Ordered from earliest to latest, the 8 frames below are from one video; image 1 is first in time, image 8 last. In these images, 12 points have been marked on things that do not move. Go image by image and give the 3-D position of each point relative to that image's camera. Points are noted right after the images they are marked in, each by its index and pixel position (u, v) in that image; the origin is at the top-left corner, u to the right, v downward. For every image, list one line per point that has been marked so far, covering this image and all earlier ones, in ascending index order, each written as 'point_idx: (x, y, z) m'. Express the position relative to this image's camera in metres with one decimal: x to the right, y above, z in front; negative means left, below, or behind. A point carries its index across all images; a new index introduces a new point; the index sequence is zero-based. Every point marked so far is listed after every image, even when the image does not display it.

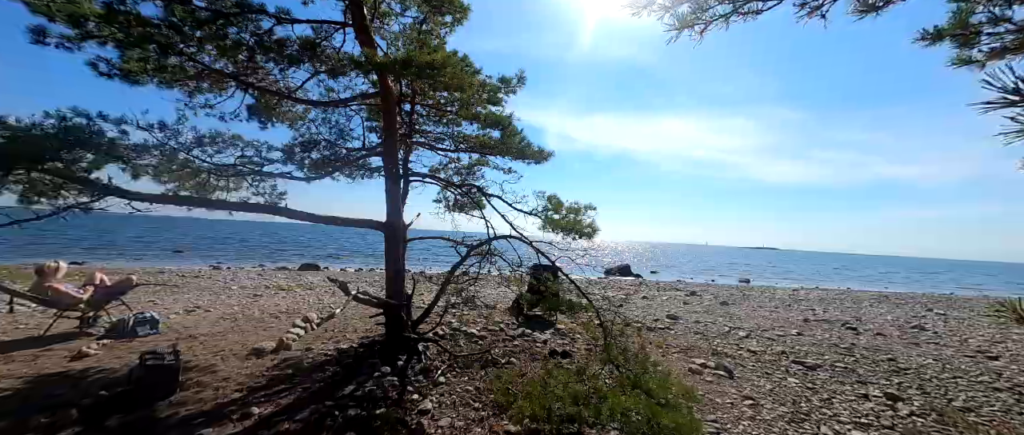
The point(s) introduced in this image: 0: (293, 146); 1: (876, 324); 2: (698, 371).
0: (-3.4, +1.1, +5.4) m
1: (+10.3, -3.0, +9.8) m
2: (+2.7, -2.2, +5.0) m
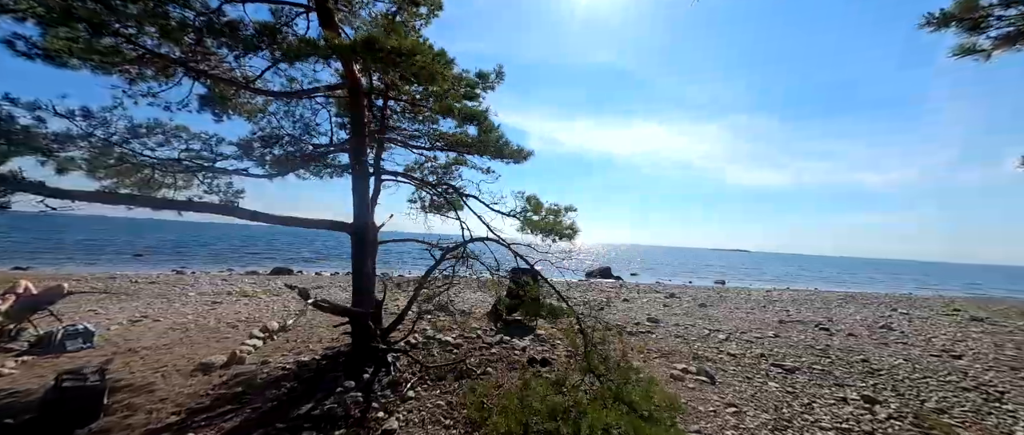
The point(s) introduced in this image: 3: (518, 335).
0: (-3.8, +1.1, +5.0) m
1: (+9.7, -3.1, +10.0) m
2: (+2.4, -2.3, +4.8) m
3: (+0.1, -2.0, +5.9) m
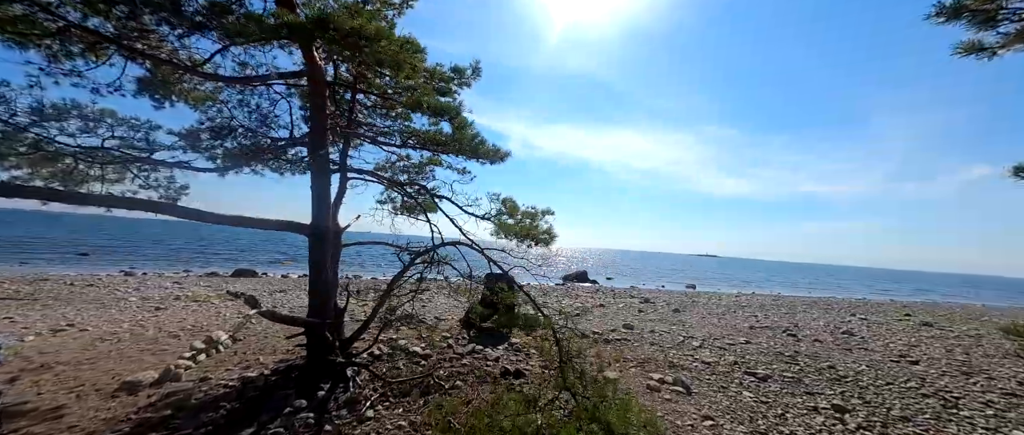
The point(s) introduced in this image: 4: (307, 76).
0: (-4.1, +1.1, +4.5) m
1: (+9.0, -3.4, +10.3) m
2: (+2.0, -2.3, +4.7) m
3: (-0.3, -2.0, +5.6) m
4: (-2.4, +1.6, +3.9) m
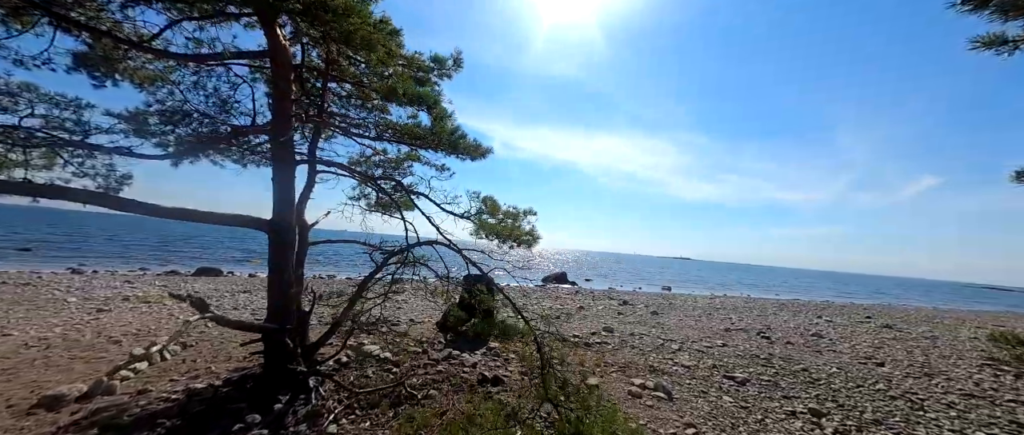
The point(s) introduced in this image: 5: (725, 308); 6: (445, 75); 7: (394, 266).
0: (-4.3, +1.2, +4.0) m
1: (+8.4, -3.5, +10.6) m
2: (+1.7, -2.4, +4.6) m
3: (-0.7, -2.0, +5.4) m
4: (-2.5, +1.7, +3.6) m
5: (+10.0, -4.3, +16.1) m
6: (-0.9, +1.9, +4.6) m
7: (-1.5, -0.6, +4.5) m
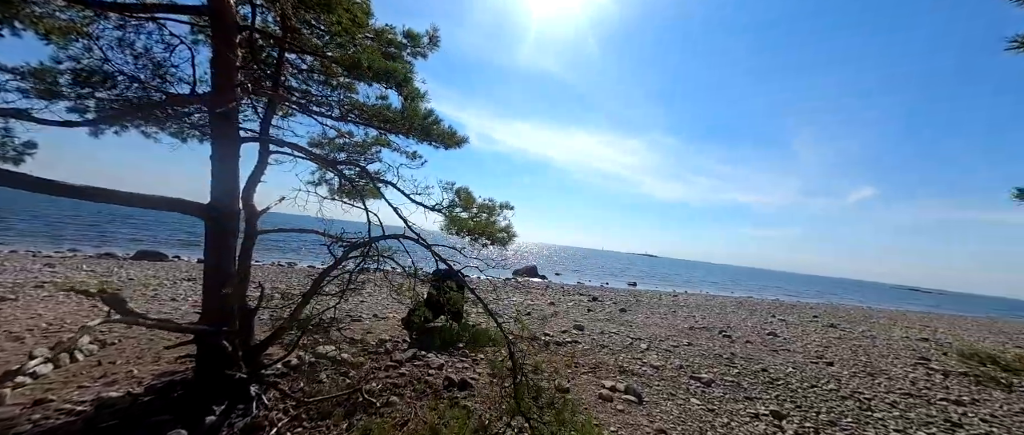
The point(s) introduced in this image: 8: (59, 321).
0: (-4.5, +1.4, +3.4) m
1: (+7.4, -3.6, +11.0) m
2: (+1.3, -2.4, +4.5) m
3: (-1.1, -1.9, +5.1) m
4: (-2.7, +1.8, +3.1) m
5: (+8.5, -4.3, +16.6) m
6: (-1.2, +2.0, +4.2) m
7: (-1.9, -0.5, +4.1) m
8: (-6.4, -1.4, +4.8) m
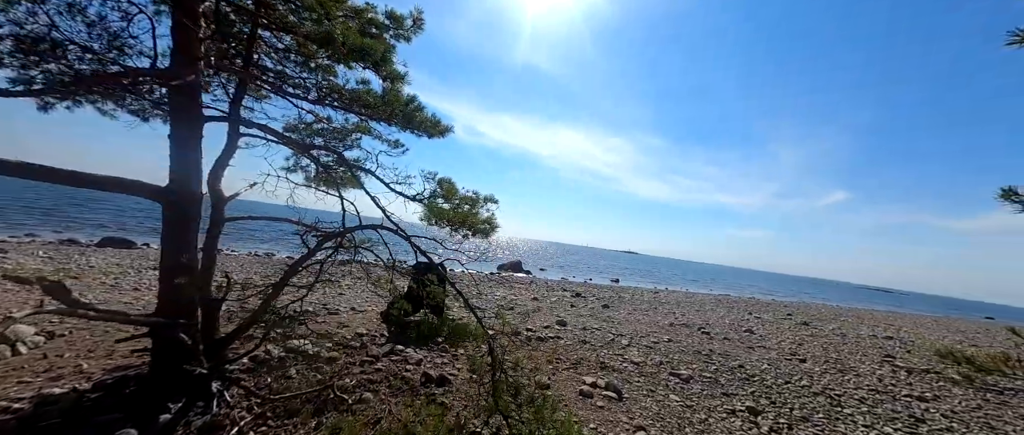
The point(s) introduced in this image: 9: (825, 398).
0: (-4.6, +1.6, +3.1) m
1: (+6.8, -3.6, +11.3) m
2: (+1.0, -2.3, +4.5) m
3: (-1.4, -1.8, +4.9) m
4: (-2.8, +2.0, +2.8) m
5: (+7.7, -4.2, +16.9) m
6: (-1.3, +2.2, +4.0) m
7: (-2.1, -0.4, +3.9) m
8: (-6.6, -1.2, +4.5) m
9: (+5.4, -3.1, +5.9) m
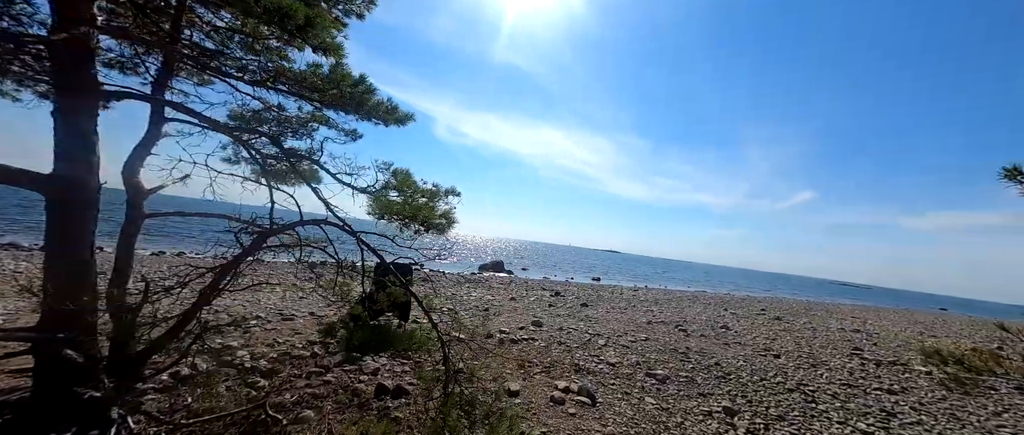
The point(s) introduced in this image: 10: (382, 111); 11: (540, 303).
0: (-5.0, +1.6, +2.5) m
1: (+6.1, -3.5, +11.3) m
2: (+0.6, -2.2, +4.2) m
3: (-1.8, -1.7, +4.5) m
4: (-3.2, +2.0, +2.4) m
5: (+6.7, -4.1, +17.0) m
6: (-1.7, +2.2, +3.7) m
7: (-2.4, -0.3, +3.5) m
8: (-7.0, -1.2, +3.8) m
9: (+4.9, -3.0, +5.9) m
10: (-1.6, +1.3, +4.2) m
11: (+0.9, -2.8, +11.4) m
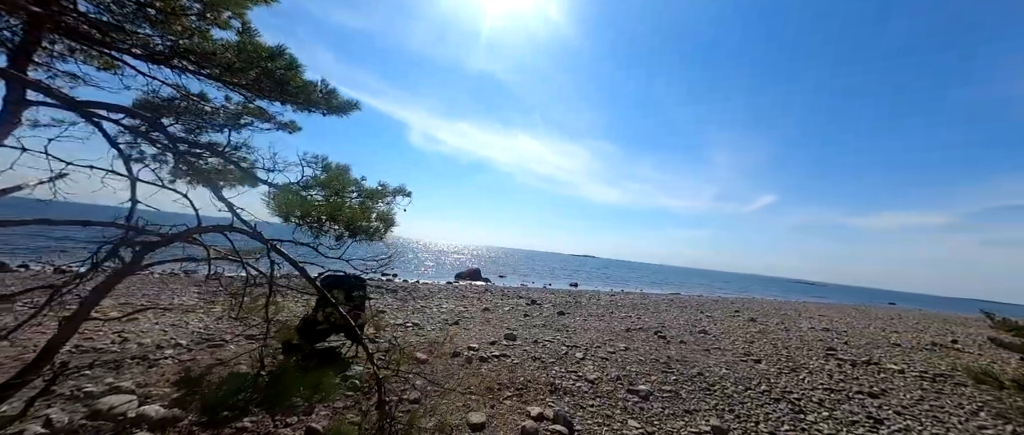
0: (-5.3, +1.6, +1.6) m
1: (+5.2, -3.6, +11.0) m
2: (+0.2, -2.3, +3.6) m
3: (-2.2, -1.8, +3.8) m
4: (-3.5, +2.0, +1.6) m
5: (+5.5, -4.3, +16.7) m
6: (-2.1, +2.2, +3.0) m
7: (-2.8, -0.4, +2.7) m
8: (-7.4, -1.3, +2.8) m
9: (+4.4, -3.0, +5.6) m
10: (-2.0, +1.3, +3.5) m
11: (+0.1, -3.0, +10.8) m
